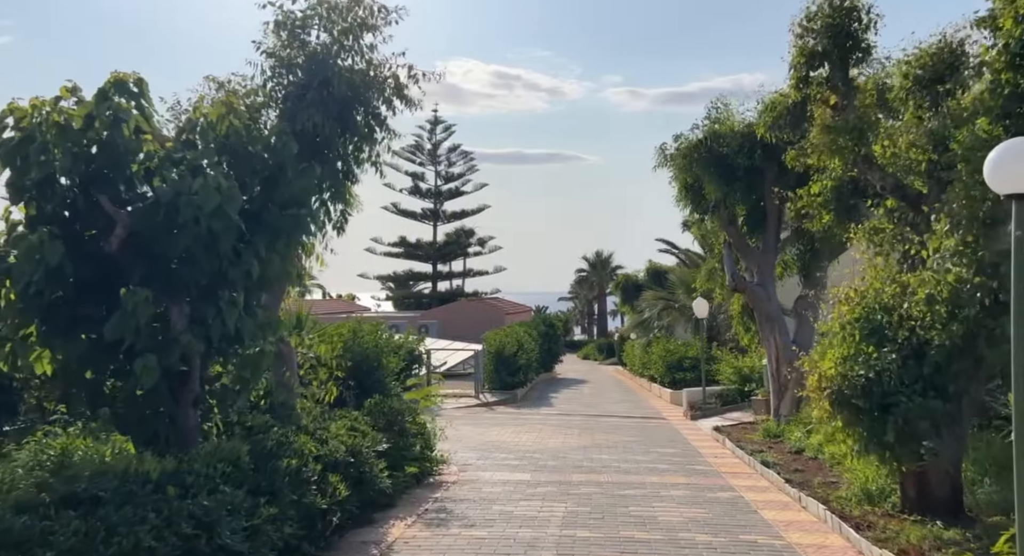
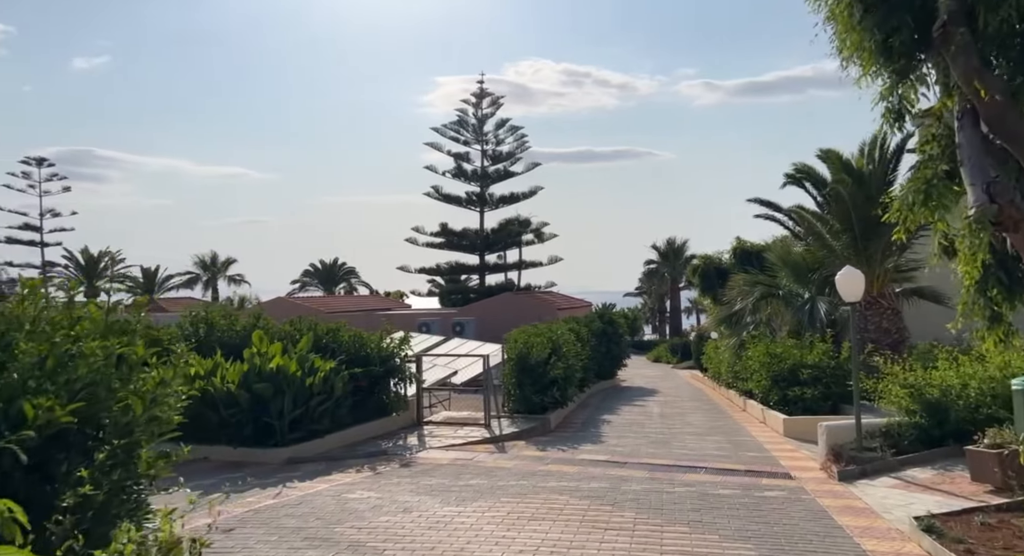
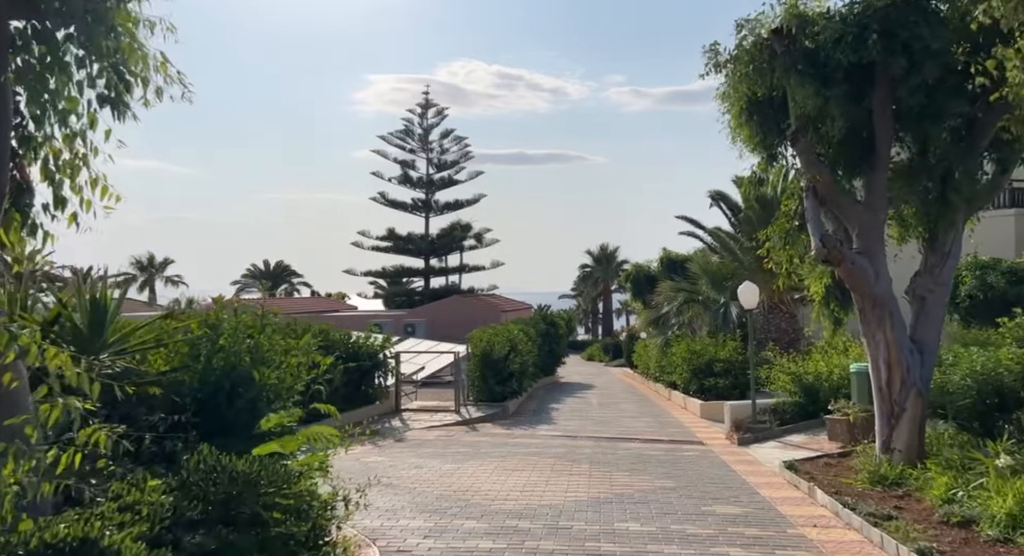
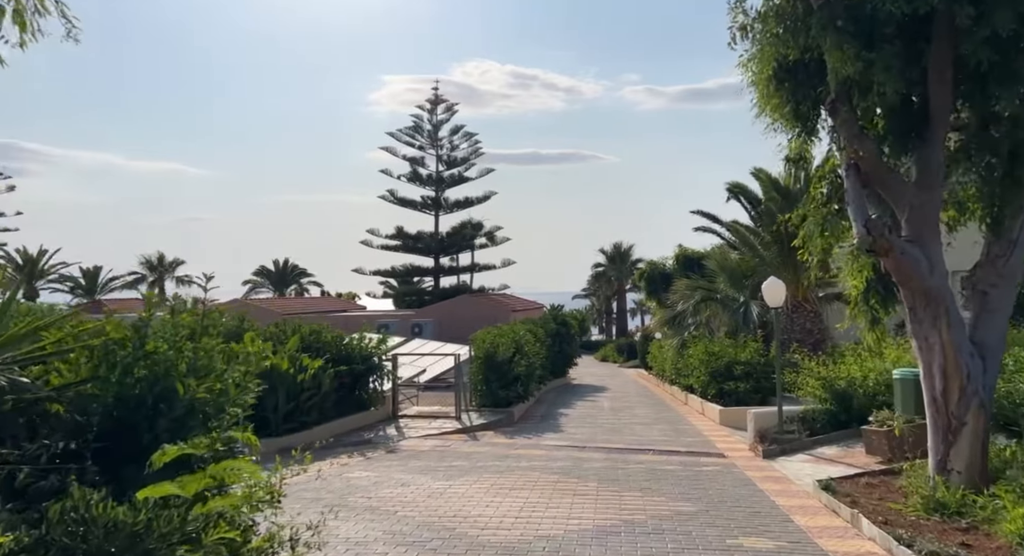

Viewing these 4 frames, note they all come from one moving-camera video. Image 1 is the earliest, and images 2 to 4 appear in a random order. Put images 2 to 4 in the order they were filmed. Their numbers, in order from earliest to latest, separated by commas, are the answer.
3, 4, 2
